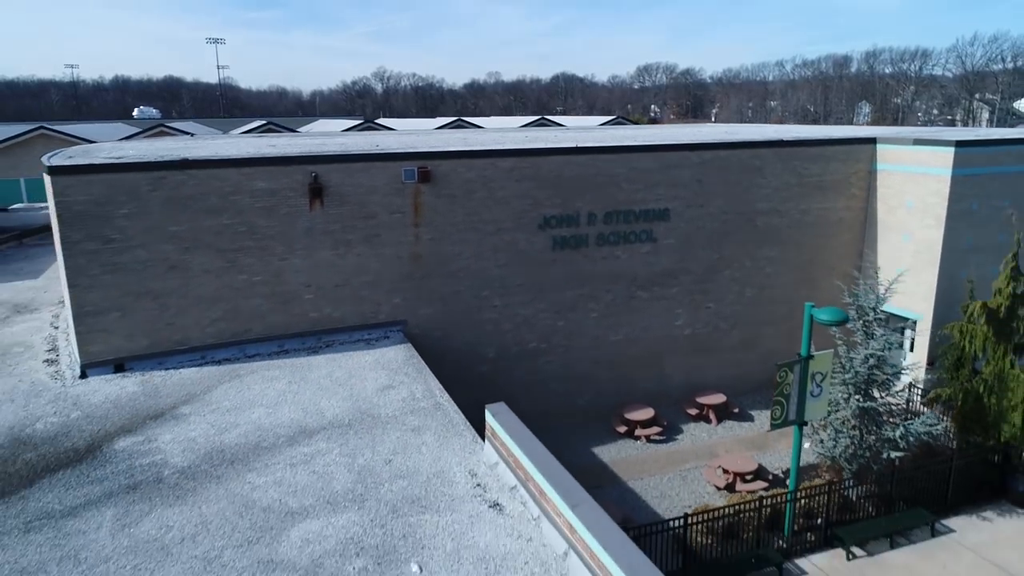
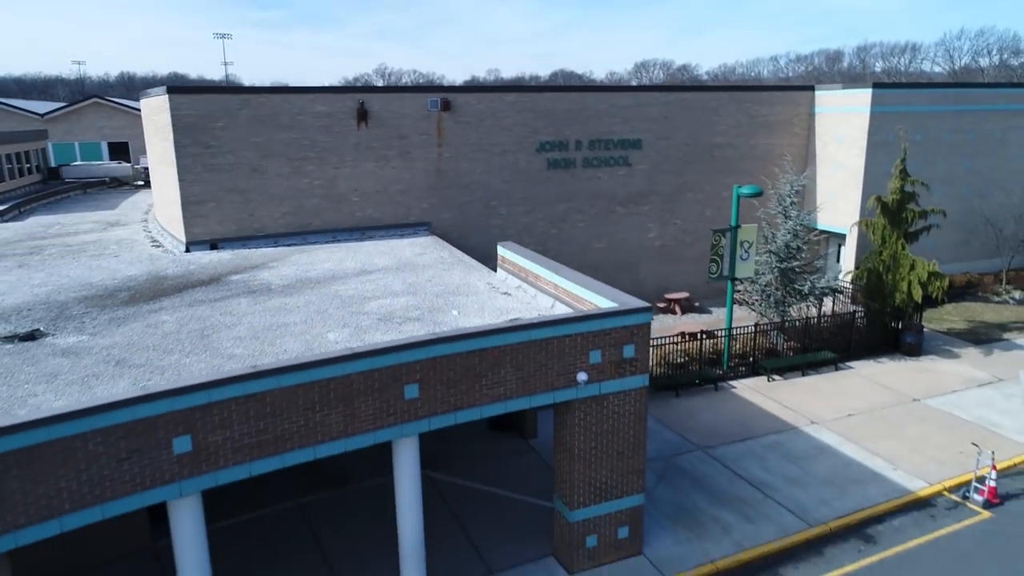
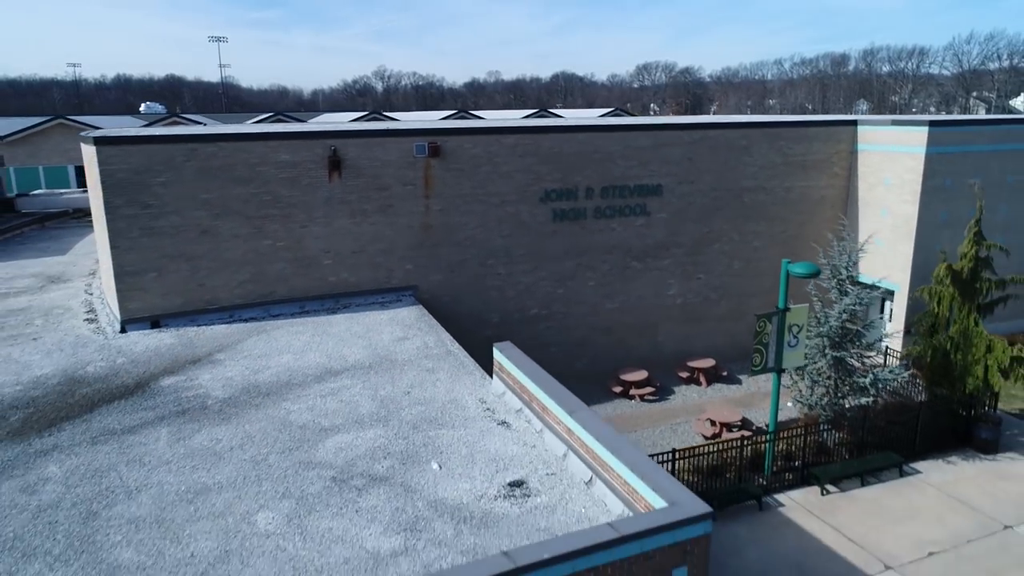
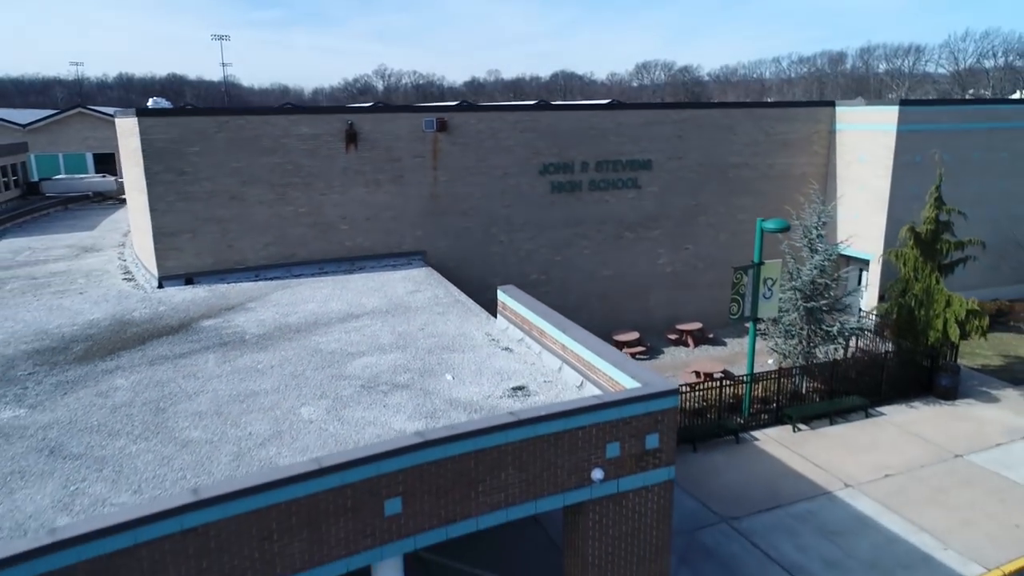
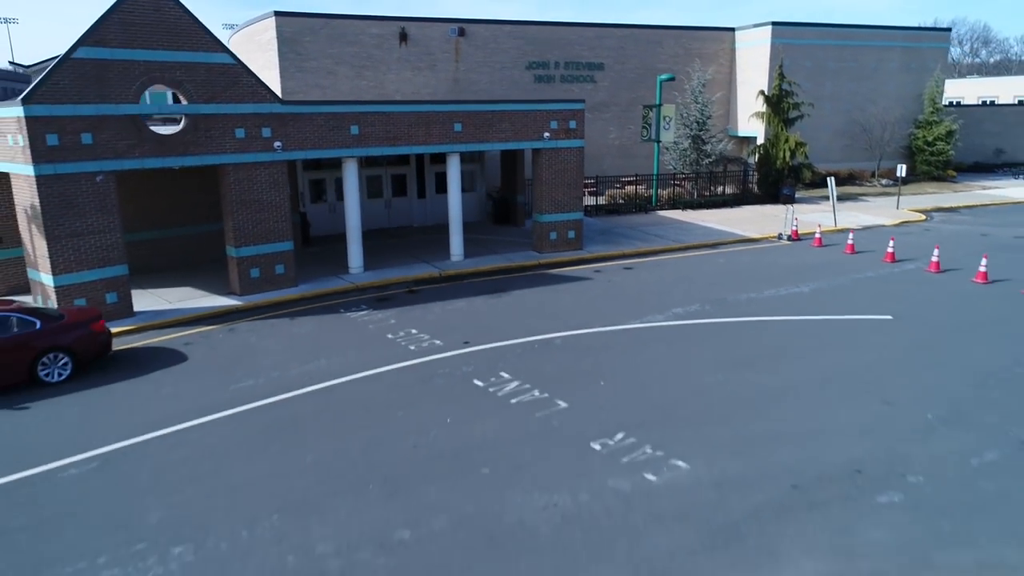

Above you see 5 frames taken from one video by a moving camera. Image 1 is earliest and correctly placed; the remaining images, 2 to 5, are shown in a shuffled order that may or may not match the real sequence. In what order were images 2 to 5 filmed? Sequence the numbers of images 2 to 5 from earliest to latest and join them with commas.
3, 4, 2, 5
